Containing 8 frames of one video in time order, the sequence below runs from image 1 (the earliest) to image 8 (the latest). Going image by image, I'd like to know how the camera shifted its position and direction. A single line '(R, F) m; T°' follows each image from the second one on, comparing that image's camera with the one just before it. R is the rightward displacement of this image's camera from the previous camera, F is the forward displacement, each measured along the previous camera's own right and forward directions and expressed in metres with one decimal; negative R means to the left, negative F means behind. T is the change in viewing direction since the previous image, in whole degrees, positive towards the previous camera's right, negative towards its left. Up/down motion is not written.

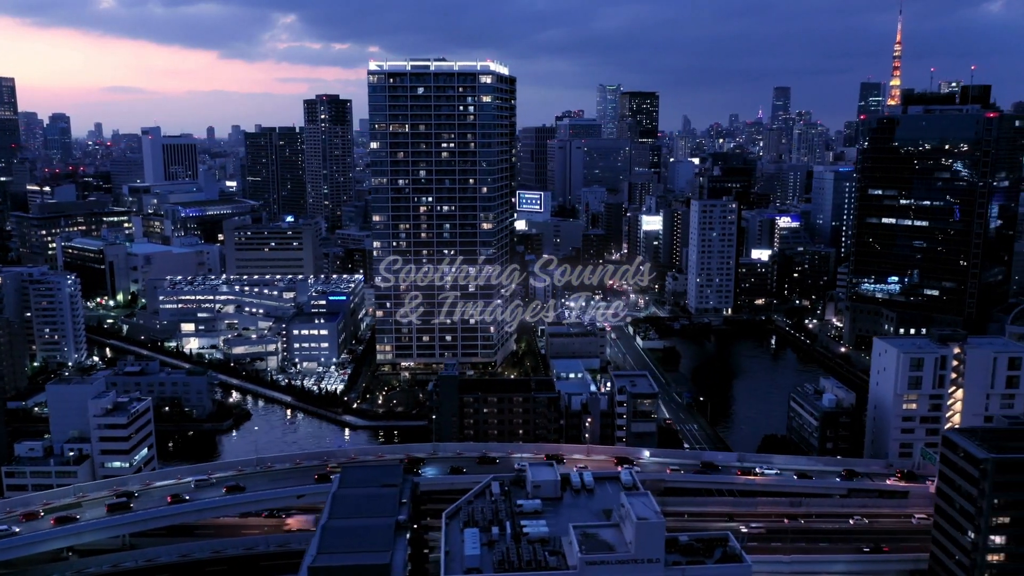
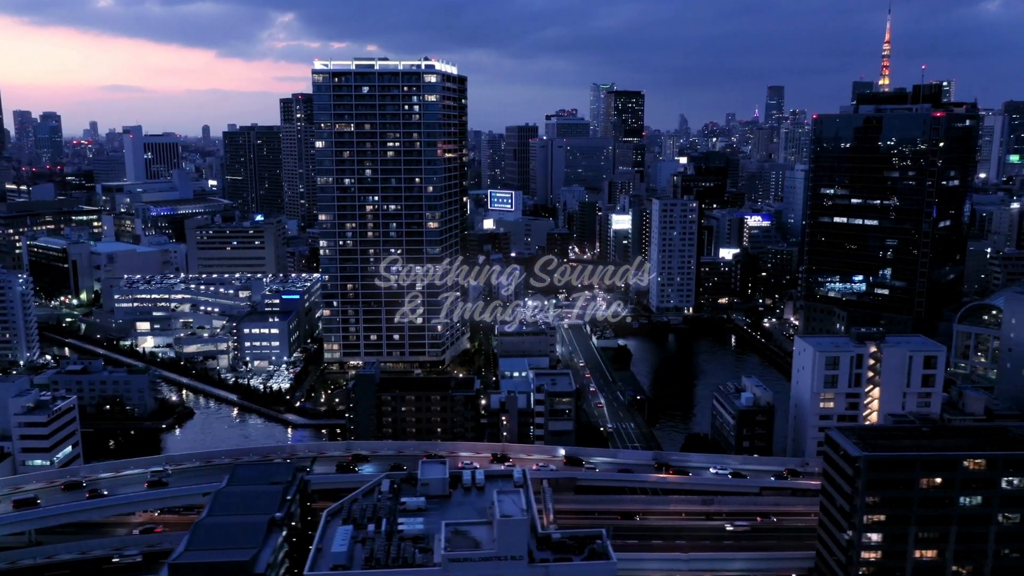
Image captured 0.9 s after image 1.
(+3.2, -0.1) m; 0°
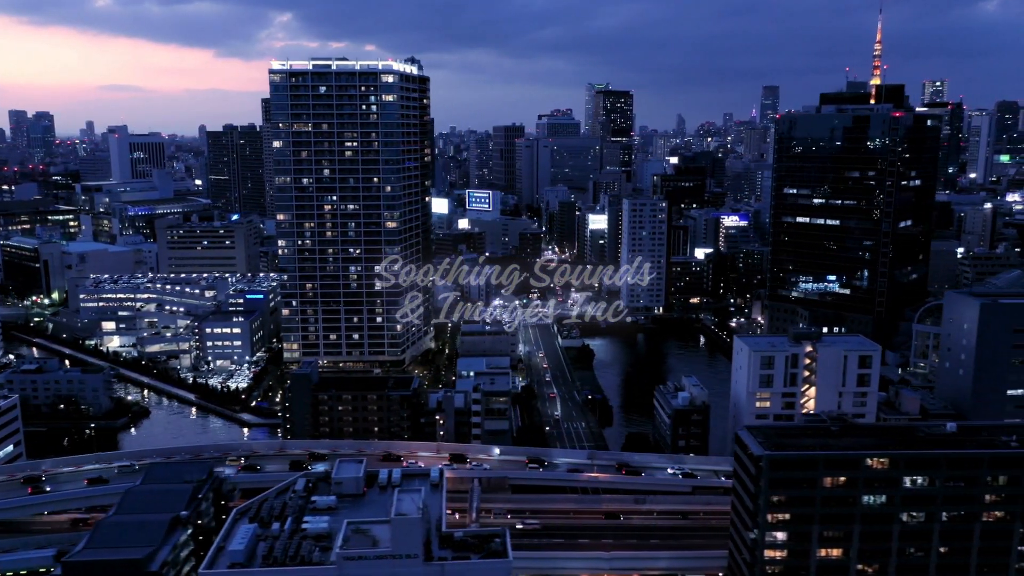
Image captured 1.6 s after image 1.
(+2.5, -0.1) m; 0°
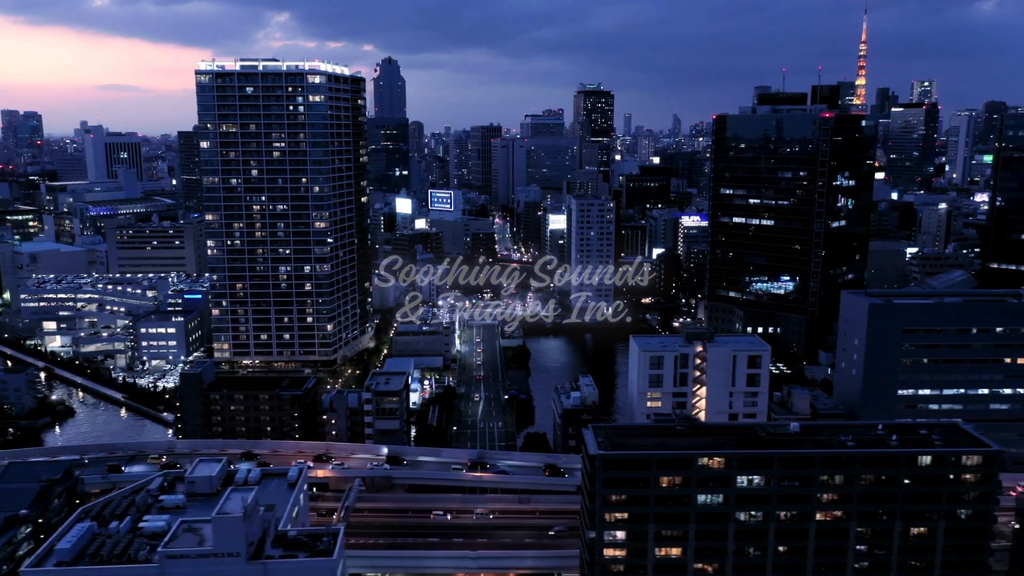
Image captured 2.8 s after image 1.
(+4.2, -0.1) m; 0°
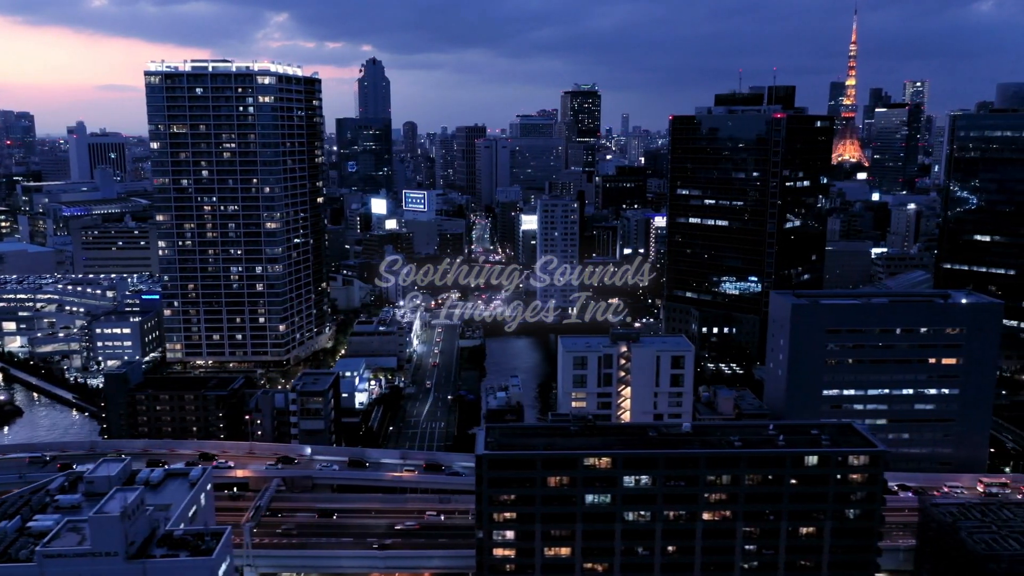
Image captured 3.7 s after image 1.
(+3.0, -0.1) m; 0°
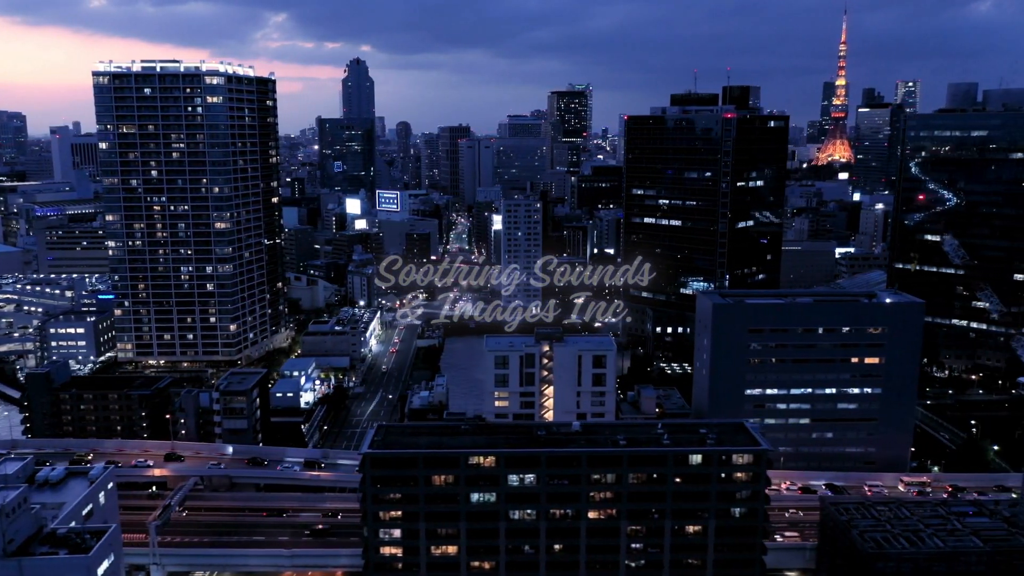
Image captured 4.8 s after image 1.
(+3.1, -0.1) m; 0°
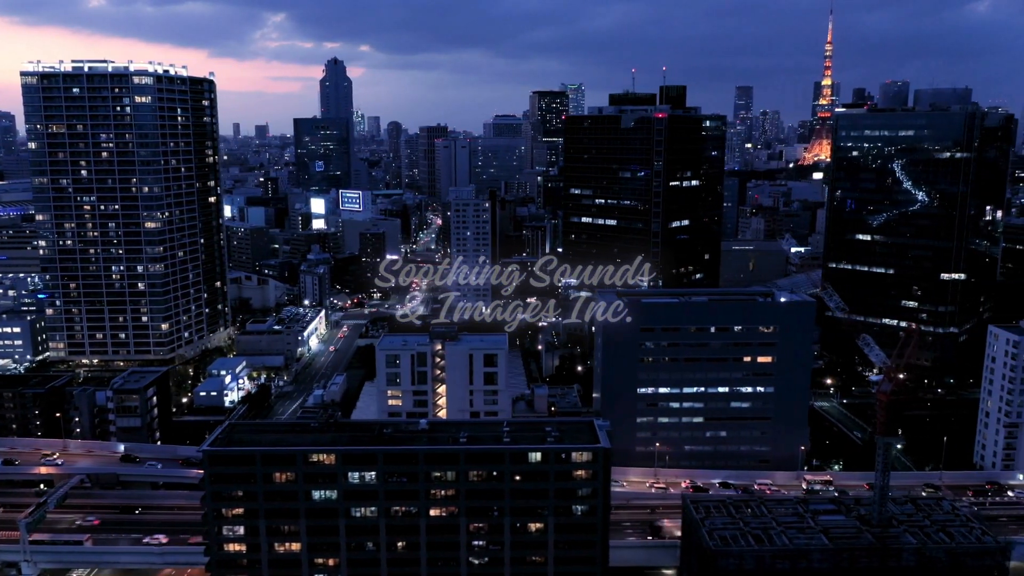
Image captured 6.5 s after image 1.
(+4.3, -0.1) m; 0°
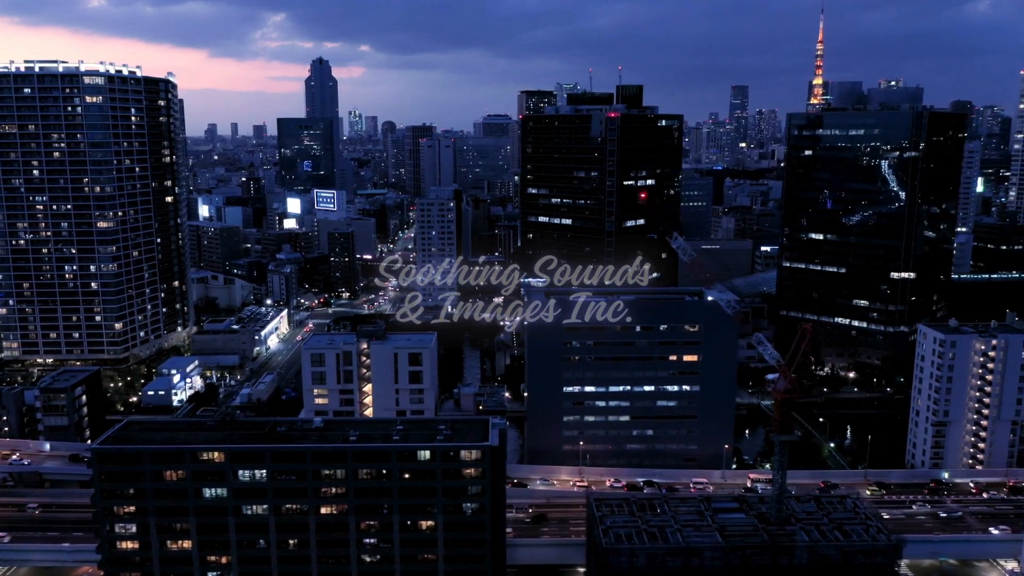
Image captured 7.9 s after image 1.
(+3.0, -0.1) m; 0°
